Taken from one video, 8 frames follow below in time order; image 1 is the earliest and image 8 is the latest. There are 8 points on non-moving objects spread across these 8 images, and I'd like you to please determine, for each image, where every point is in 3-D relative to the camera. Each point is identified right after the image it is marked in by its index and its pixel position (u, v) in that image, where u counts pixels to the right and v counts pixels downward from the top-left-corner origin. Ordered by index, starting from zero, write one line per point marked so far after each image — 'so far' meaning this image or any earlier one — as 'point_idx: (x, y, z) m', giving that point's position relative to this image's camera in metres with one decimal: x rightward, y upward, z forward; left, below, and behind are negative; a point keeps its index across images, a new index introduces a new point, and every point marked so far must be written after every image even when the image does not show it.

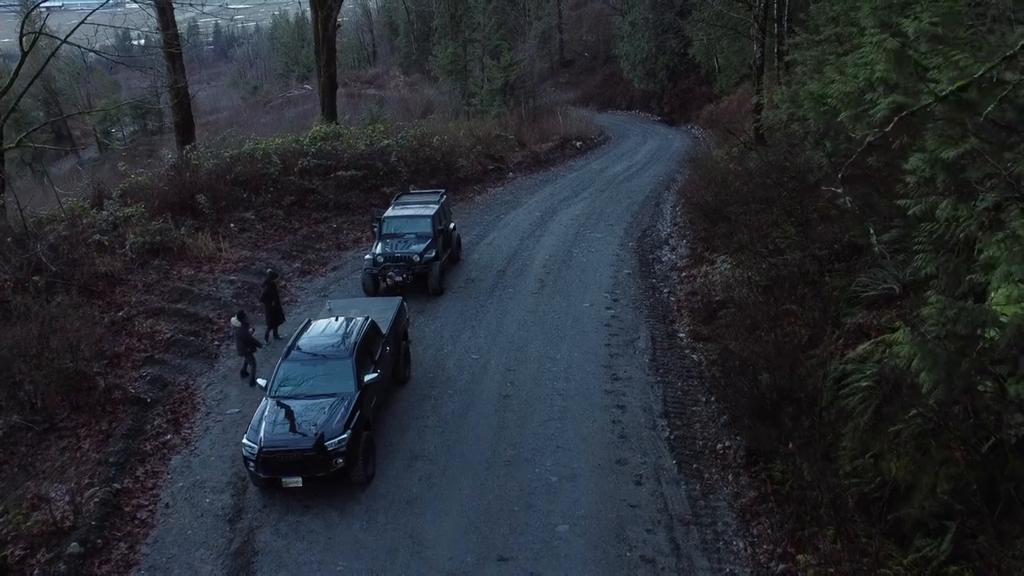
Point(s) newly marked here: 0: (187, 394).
0: (-4.2, -1.4, +10.4) m
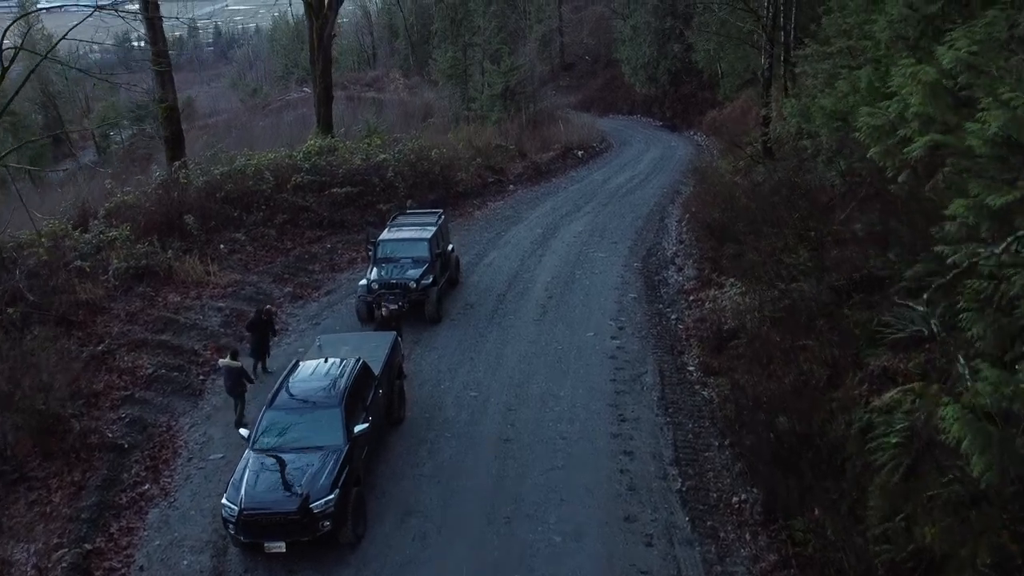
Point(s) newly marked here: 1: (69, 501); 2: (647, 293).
0: (-4.2, -1.8, +9.8) m
1: (-4.6, -2.2, +8.4) m
2: (+2.5, -0.1, +14.7) m
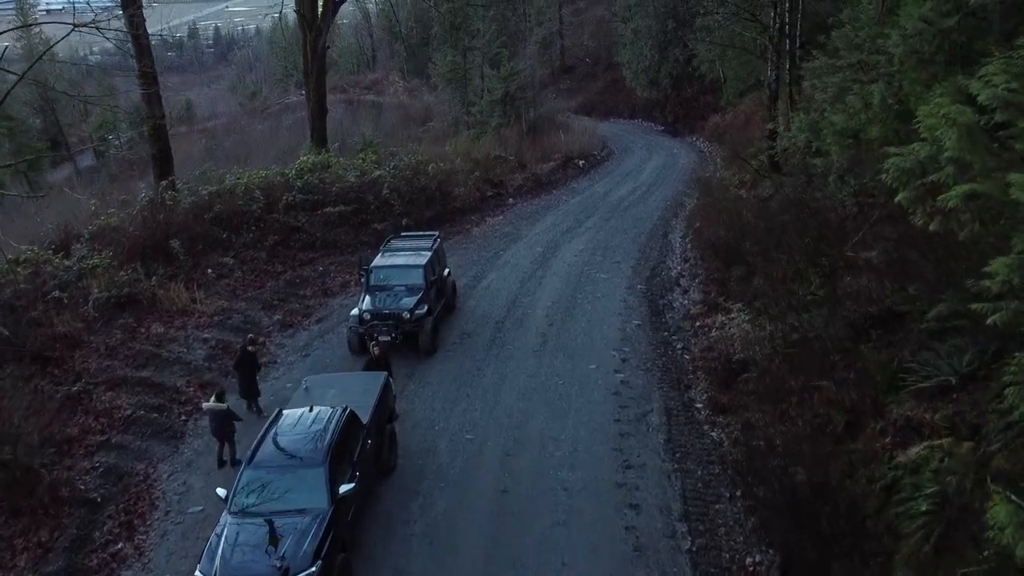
0: (-4.2, -2.3, +9.2) m
1: (-4.6, -2.7, +7.9) m
2: (+2.4, -0.5, +14.1) m
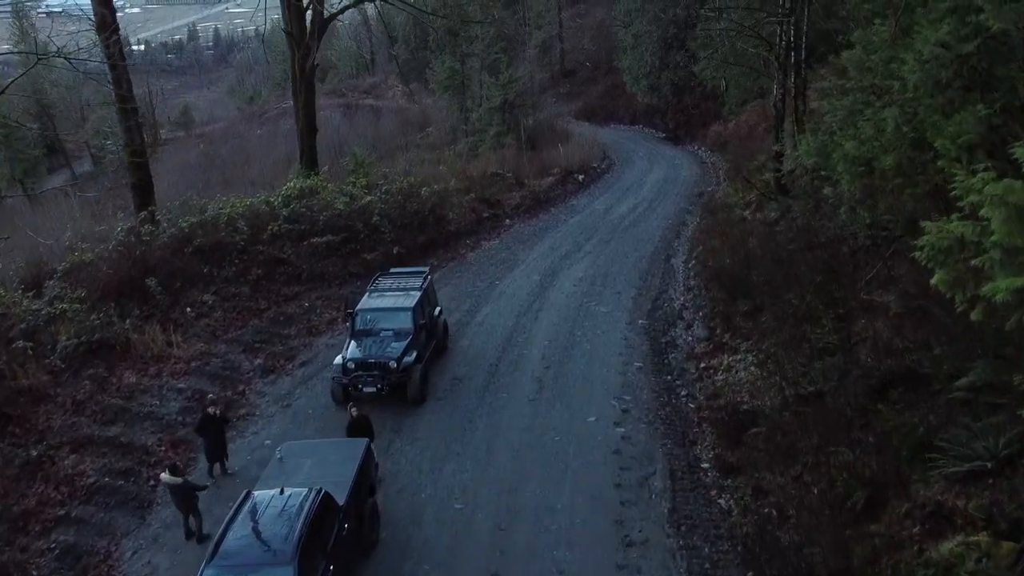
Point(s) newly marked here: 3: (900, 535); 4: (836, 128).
0: (-4.3, -2.9, +8.5) m
1: (-4.7, -3.4, +7.1) m
2: (+2.3, -1.2, +13.4) m
3: (+3.5, -2.2, +7.3) m
4: (+6.1, +3.0, +15.3) m
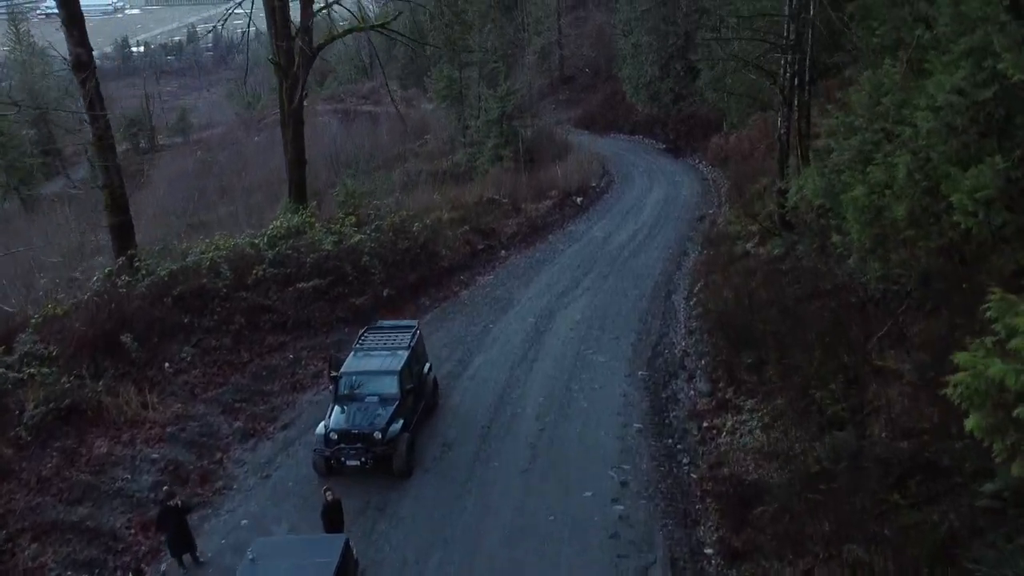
0: (-4.4, -3.8, +7.9) m
1: (-4.8, -4.3, +6.5) m
2: (+2.2, -2.1, +12.8) m
3: (+3.4, -3.1, +6.7) m
4: (+6.0, +2.1, +14.7) m
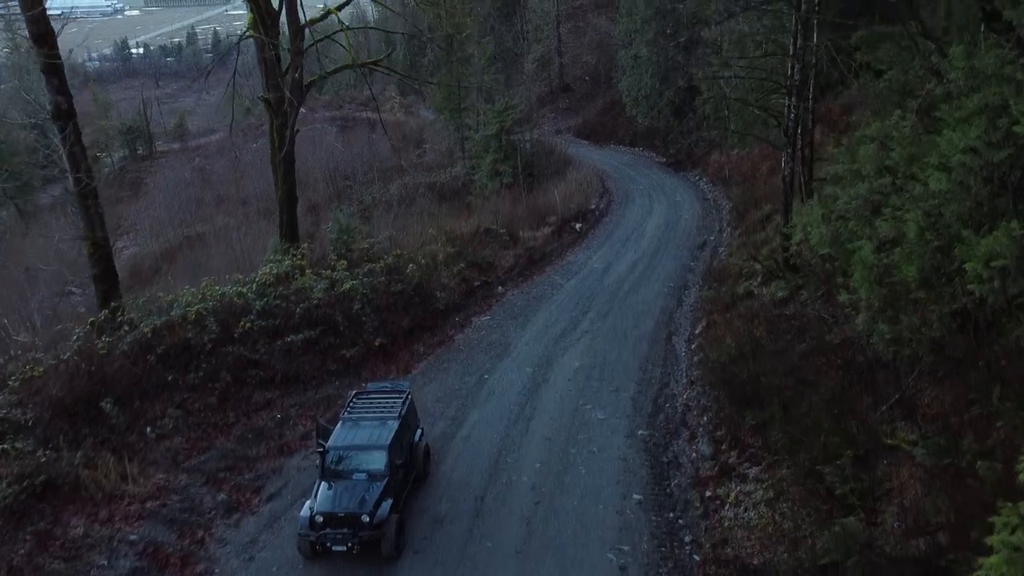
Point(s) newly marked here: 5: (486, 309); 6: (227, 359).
0: (-4.5, -4.8, +7.4) m
1: (-4.9, -5.2, +6.0) m
2: (+2.2, -3.0, +12.3) m
3: (+3.3, -4.1, +6.2) m
4: (+5.9, +1.2, +14.2) m
5: (-0.6, -0.5, +19.6) m
6: (-5.1, -1.3, +14.4) m
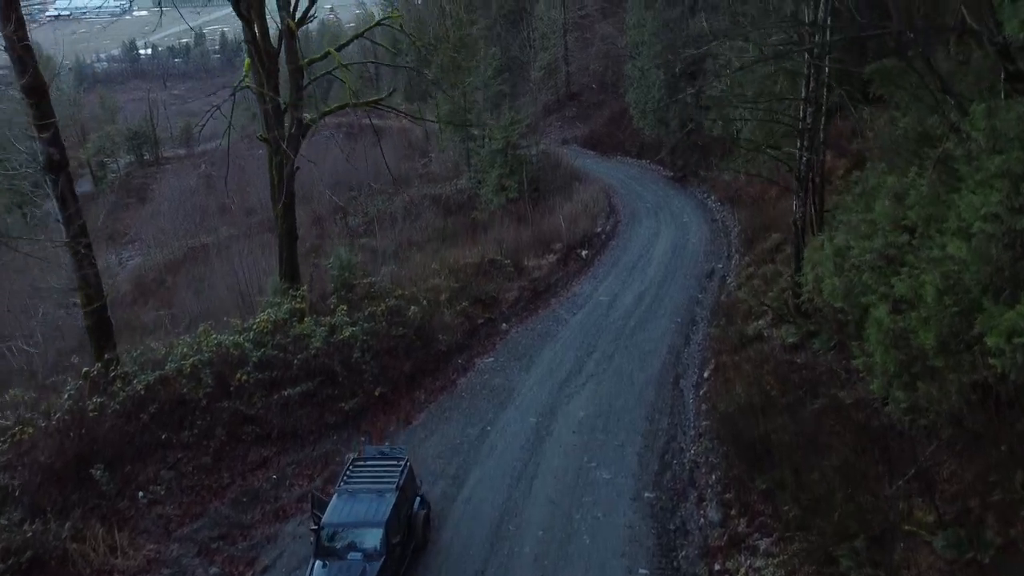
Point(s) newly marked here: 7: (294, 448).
0: (-4.5, -5.7, +7.0) m
1: (-4.9, -6.2, +5.7) m
2: (+2.2, -4.0, +11.9) m
3: (+3.3, -5.0, +5.8) m
4: (+6.0, +0.2, +13.7) m
5: (-0.6, -1.4, +19.2) m
6: (-5.0, -2.2, +14.0) m
7: (-3.8, -2.8, +14.3) m
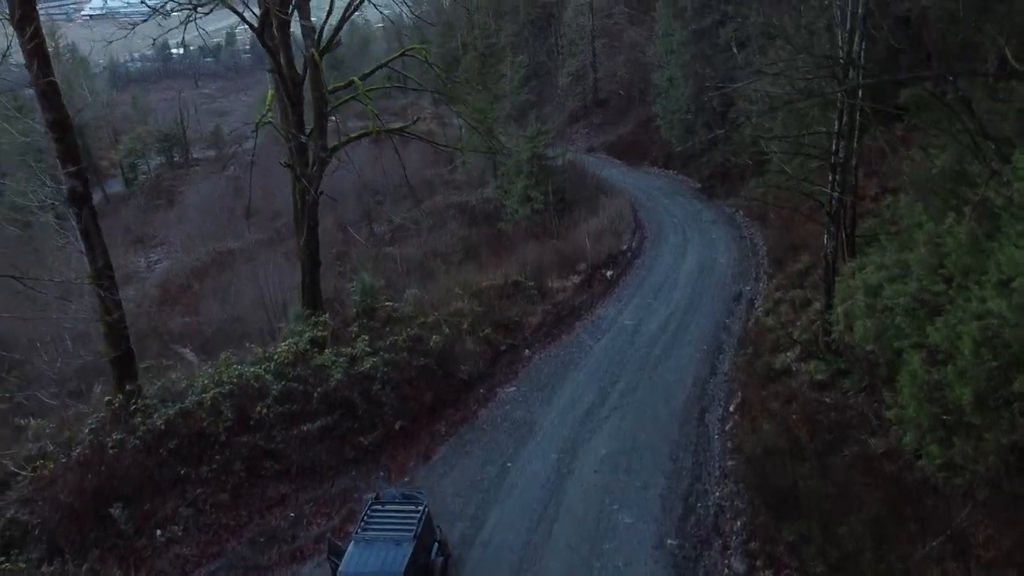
0: (-4.4, -6.3, +7.0) m
1: (-4.9, -6.8, +5.6) m
2: (+2.5, -4.7, +11.6) m
3: (+3.3, -5.7, +5.4) m
4: (+6.4, -0.5, +13.3) m
5: (0.0, -2.1, +18.9) m
6: (-4.7, -2.8, +14.0) m
7: (-3.5, -3.4, +14.2) m
